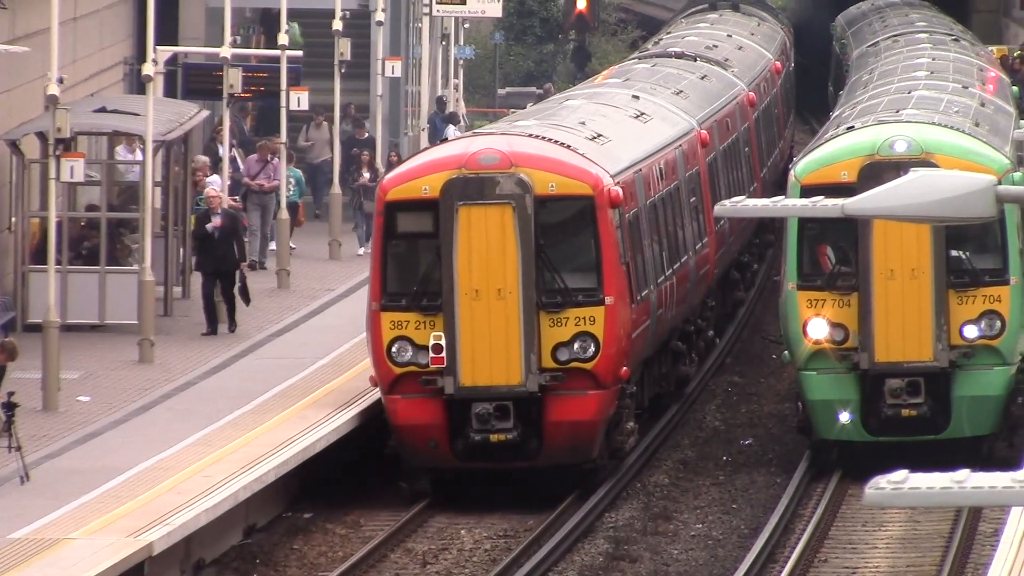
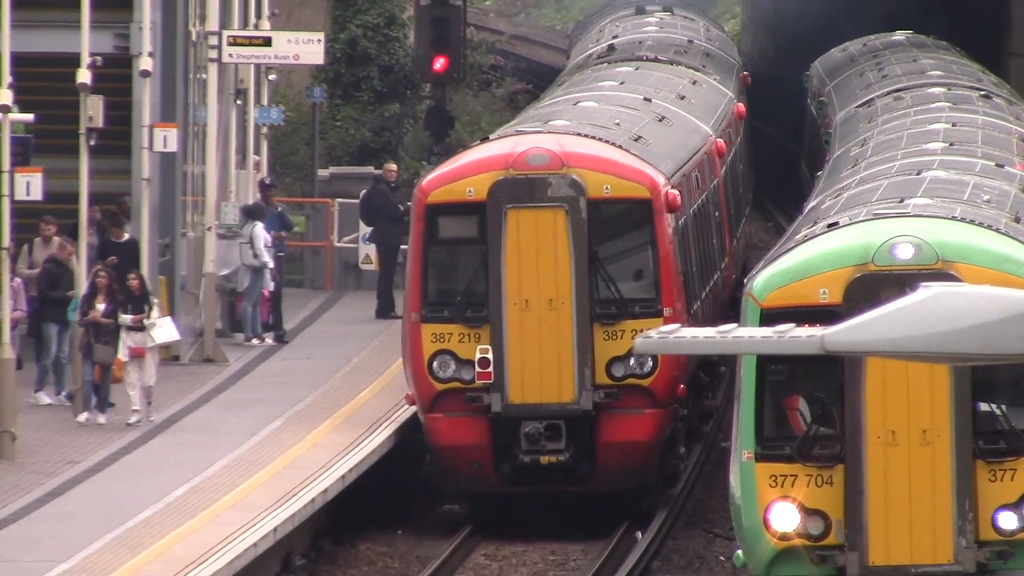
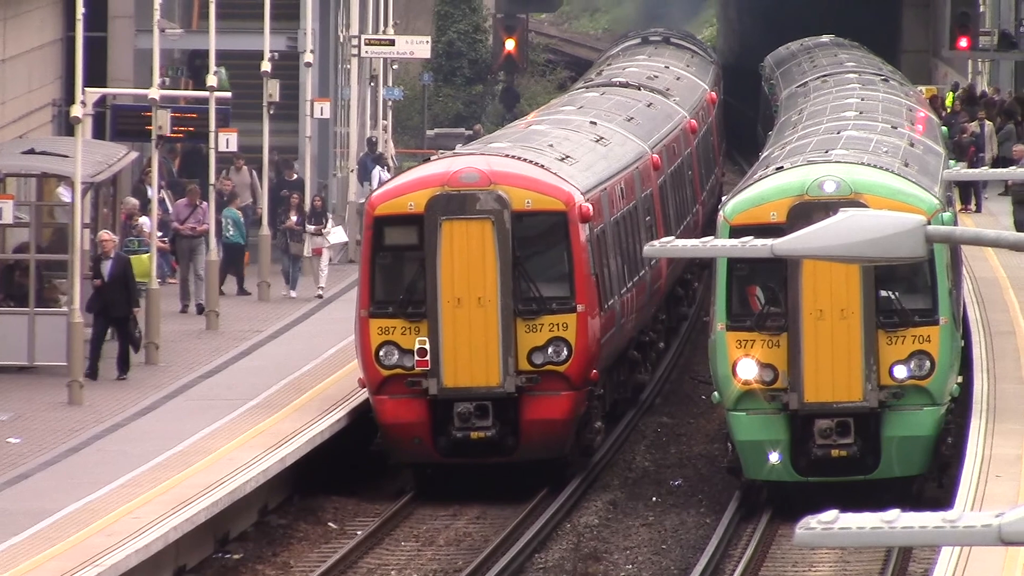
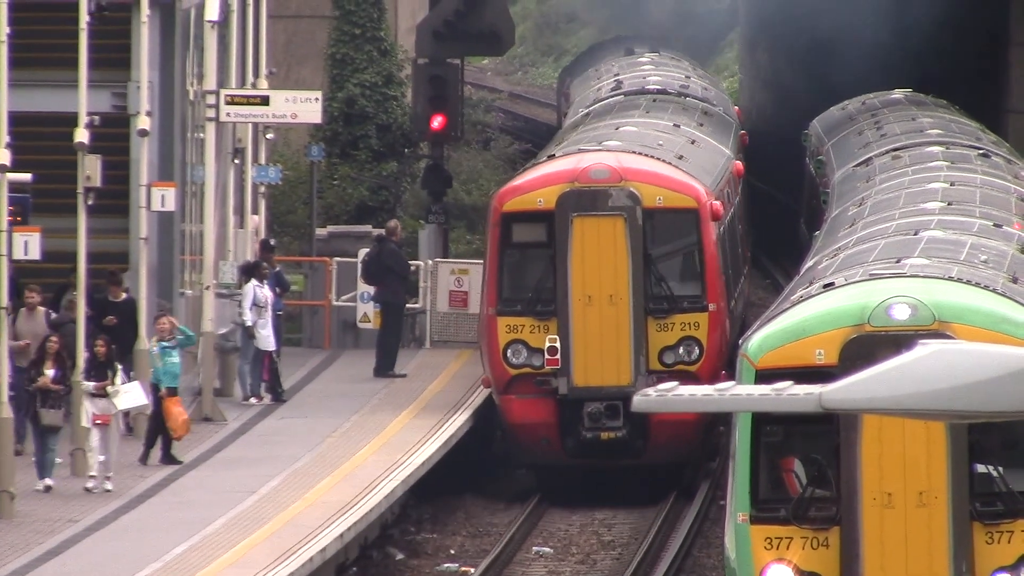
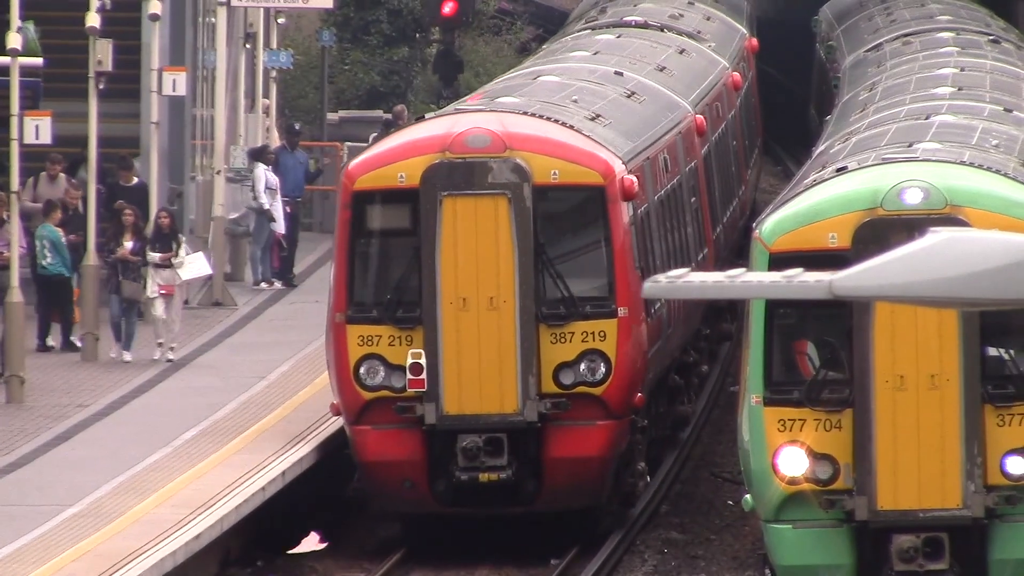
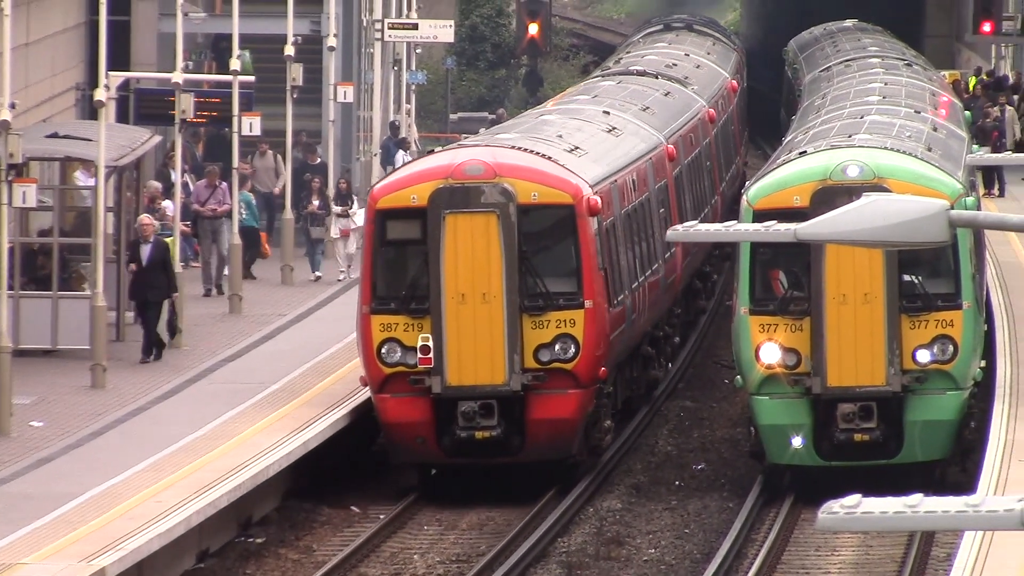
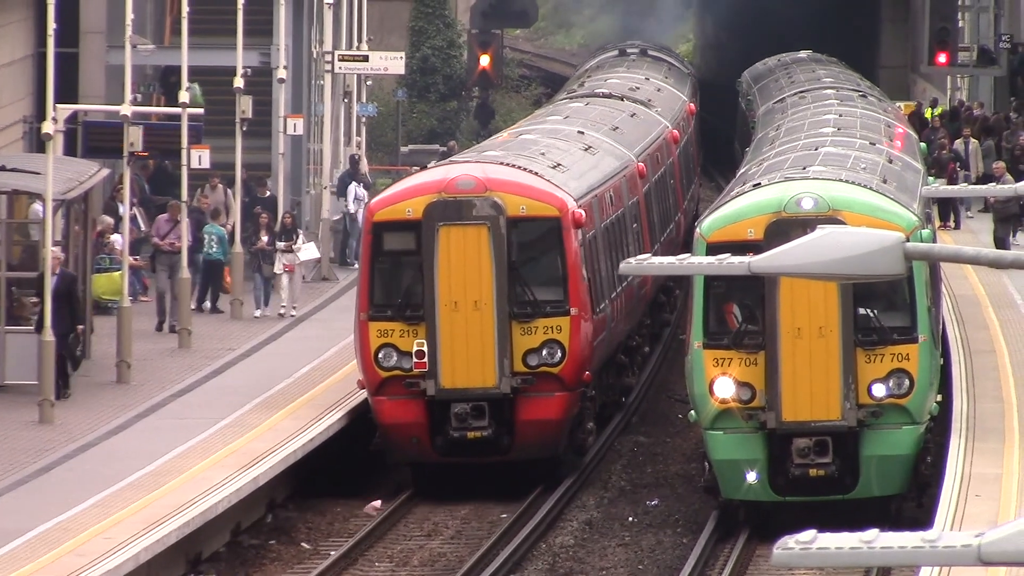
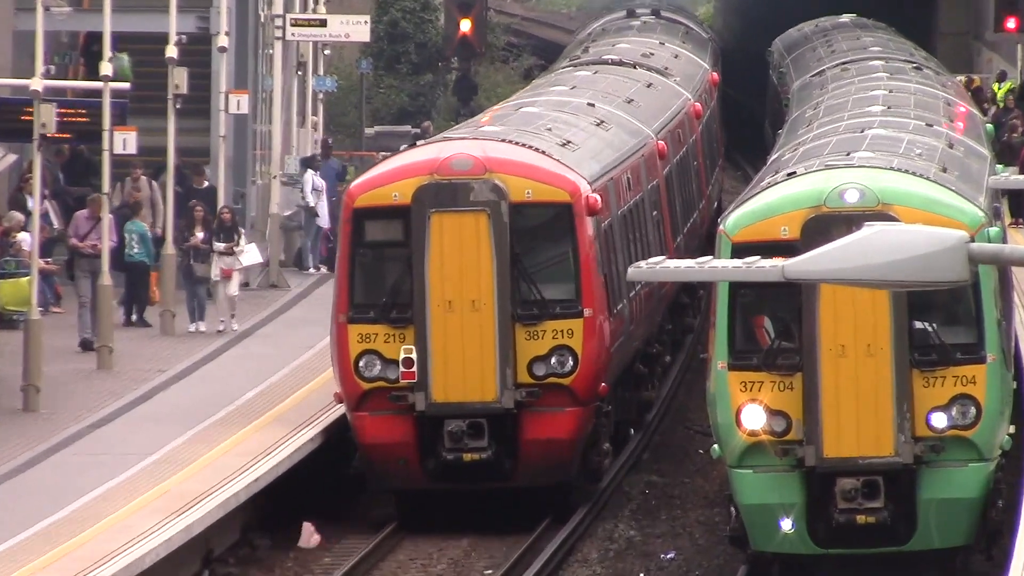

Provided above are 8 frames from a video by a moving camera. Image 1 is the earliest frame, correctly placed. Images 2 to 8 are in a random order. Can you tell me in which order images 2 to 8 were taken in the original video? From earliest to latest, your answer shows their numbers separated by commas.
6, 3, 7, 8, 5, 2, 4
